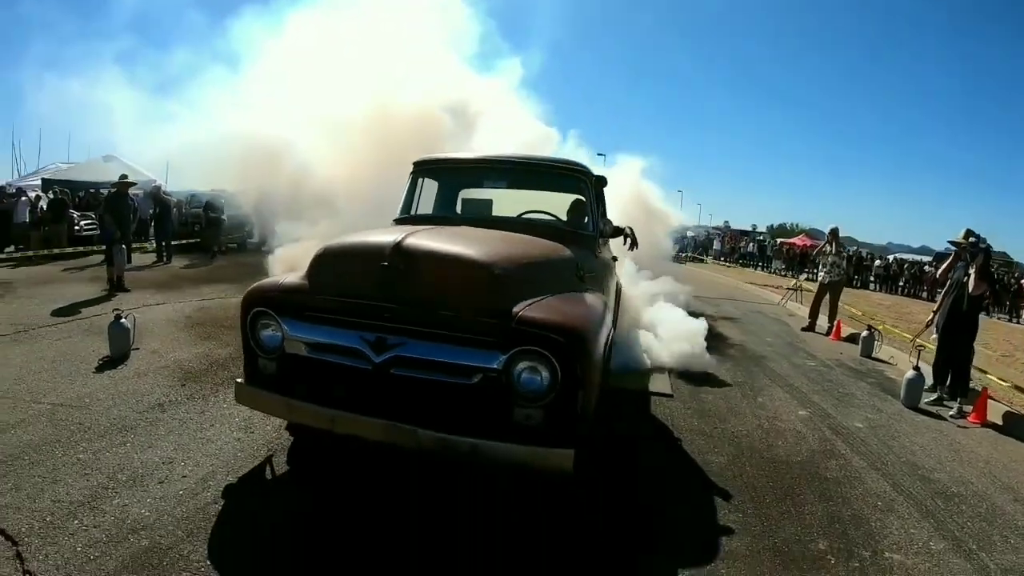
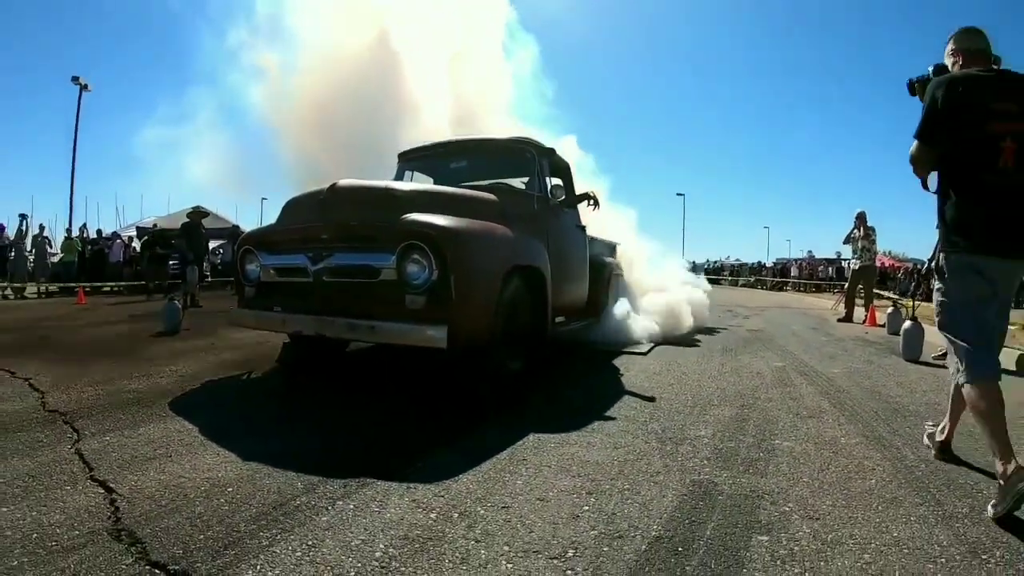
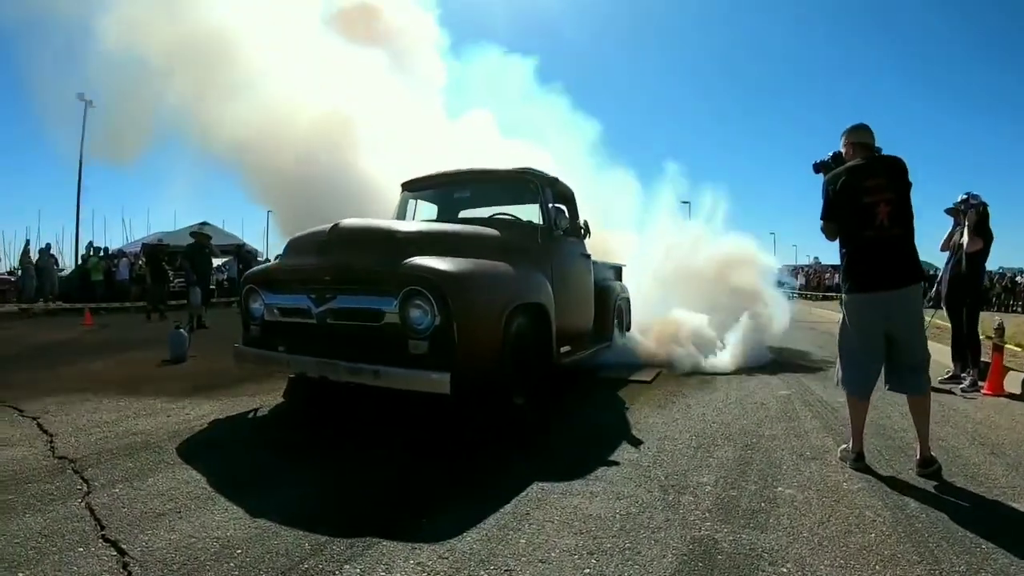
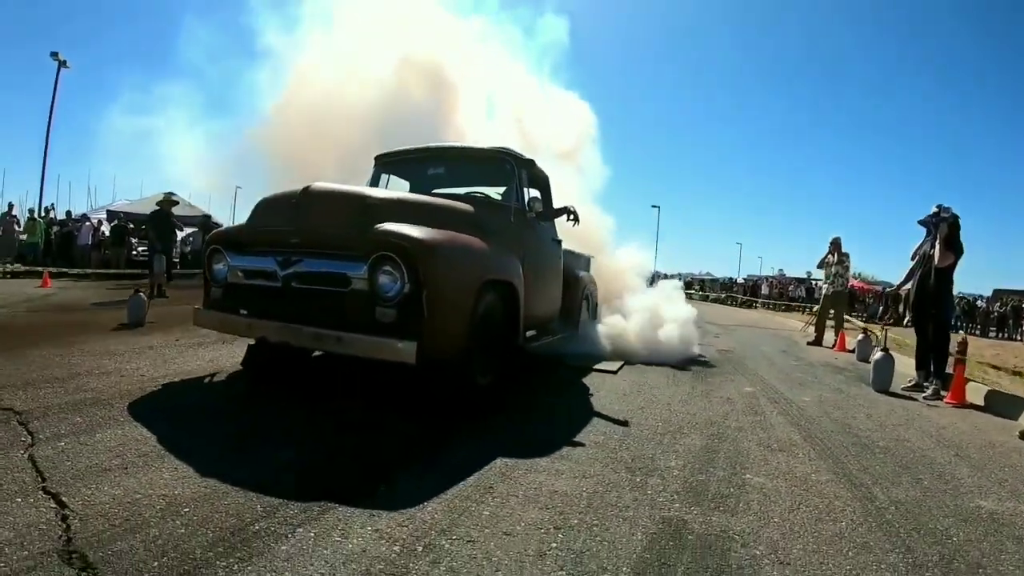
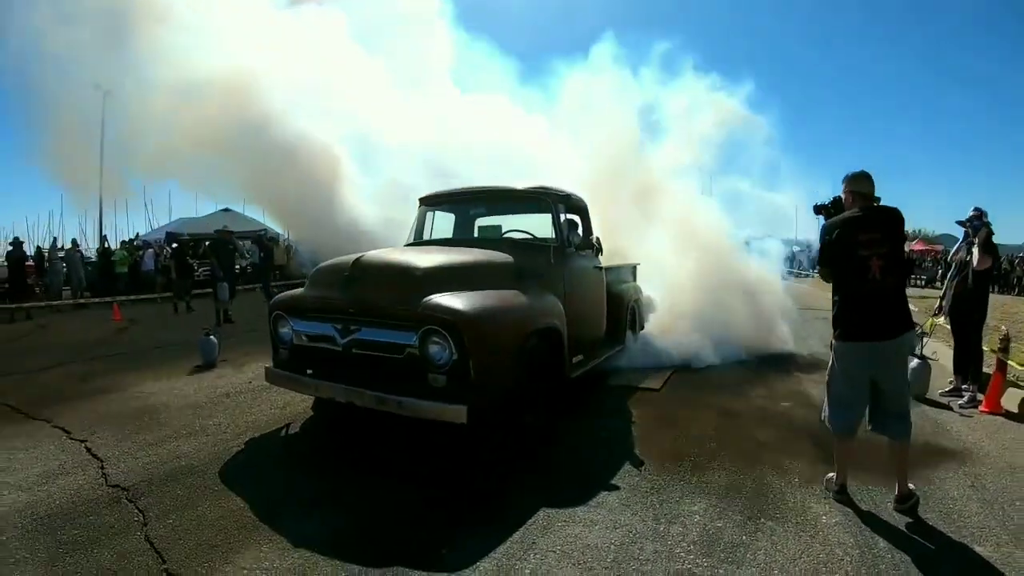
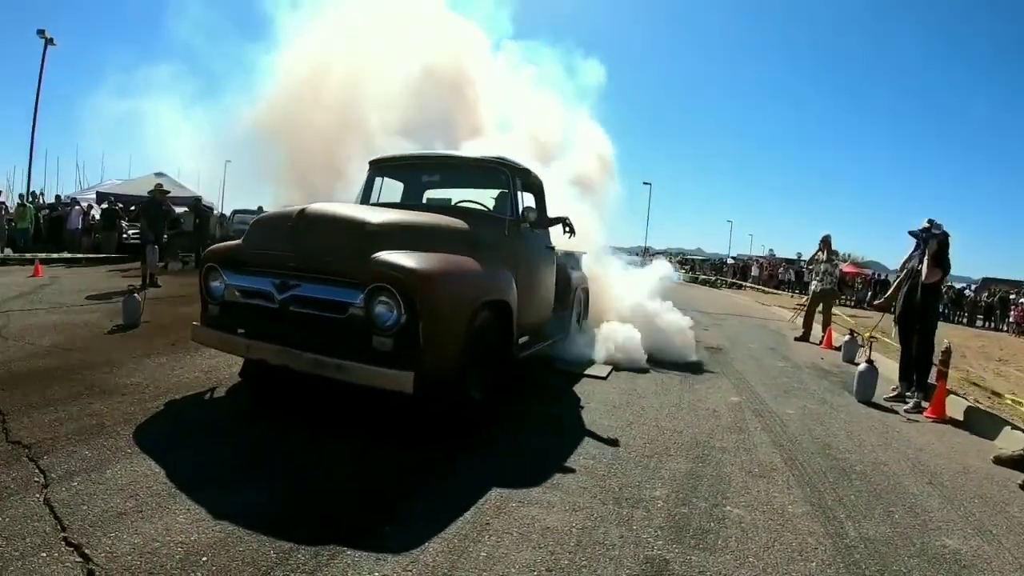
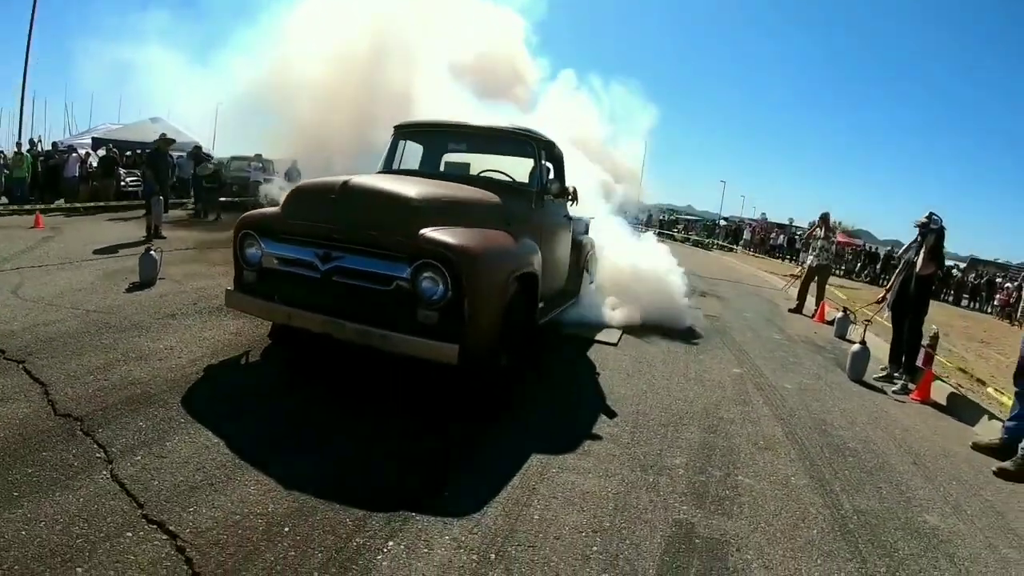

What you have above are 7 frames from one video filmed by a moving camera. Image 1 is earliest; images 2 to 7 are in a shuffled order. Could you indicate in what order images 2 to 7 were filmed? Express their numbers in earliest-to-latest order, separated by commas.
7, 6, 4, 2, 3, 5
